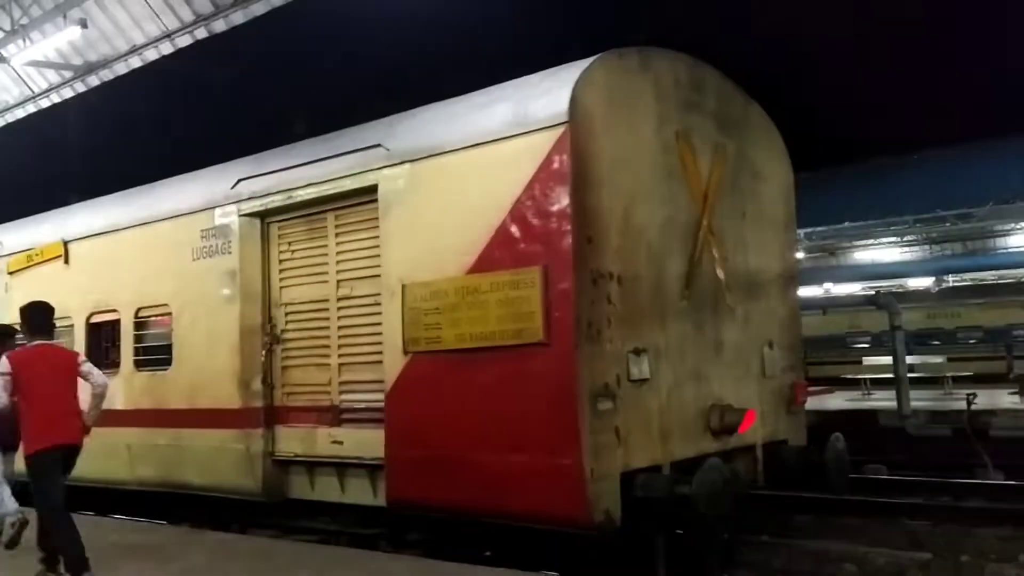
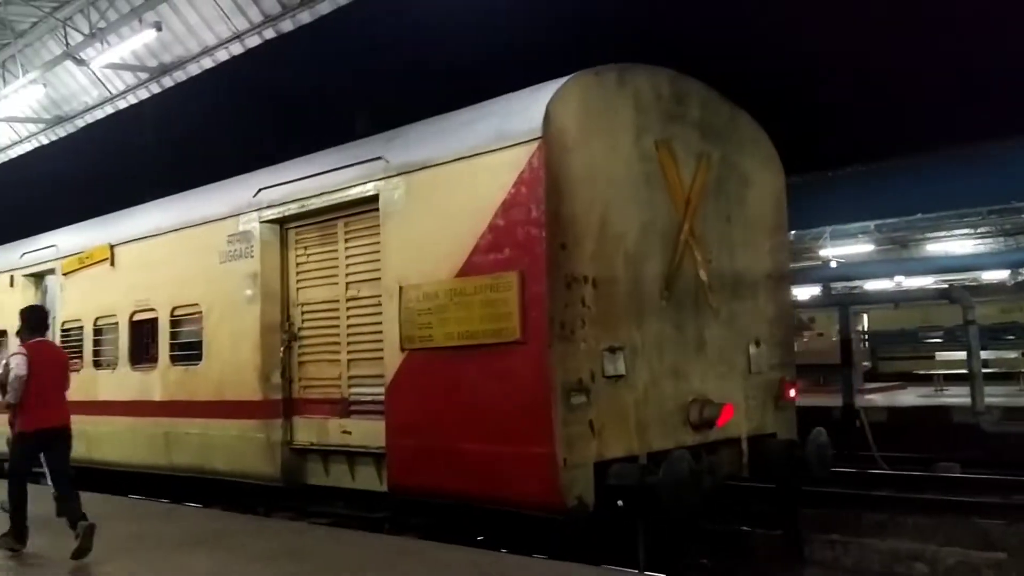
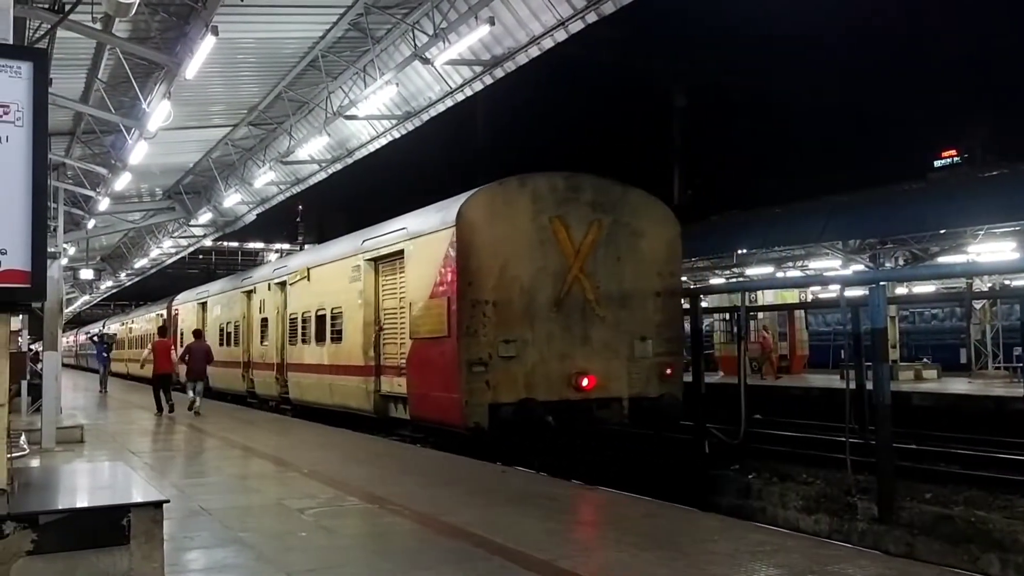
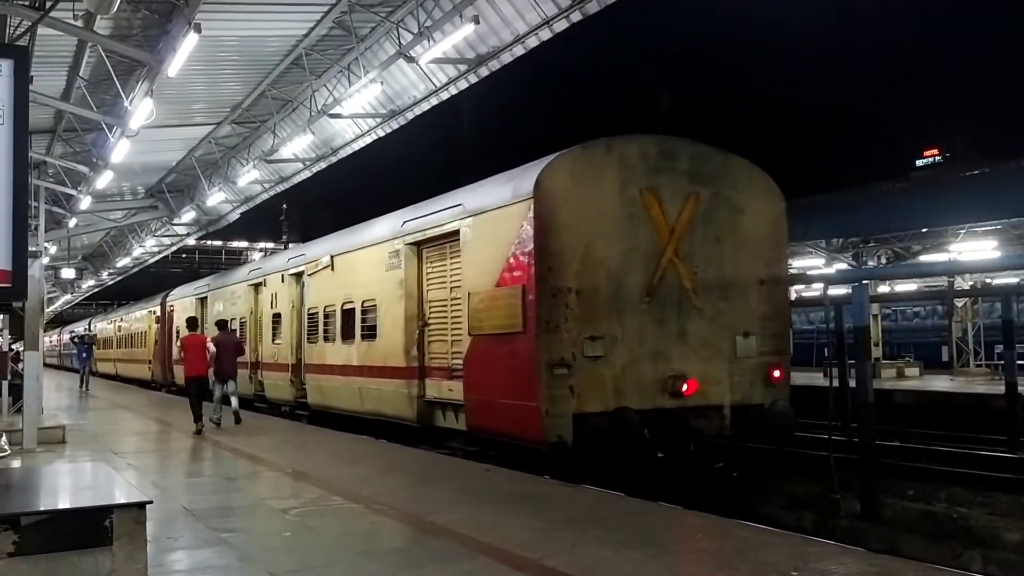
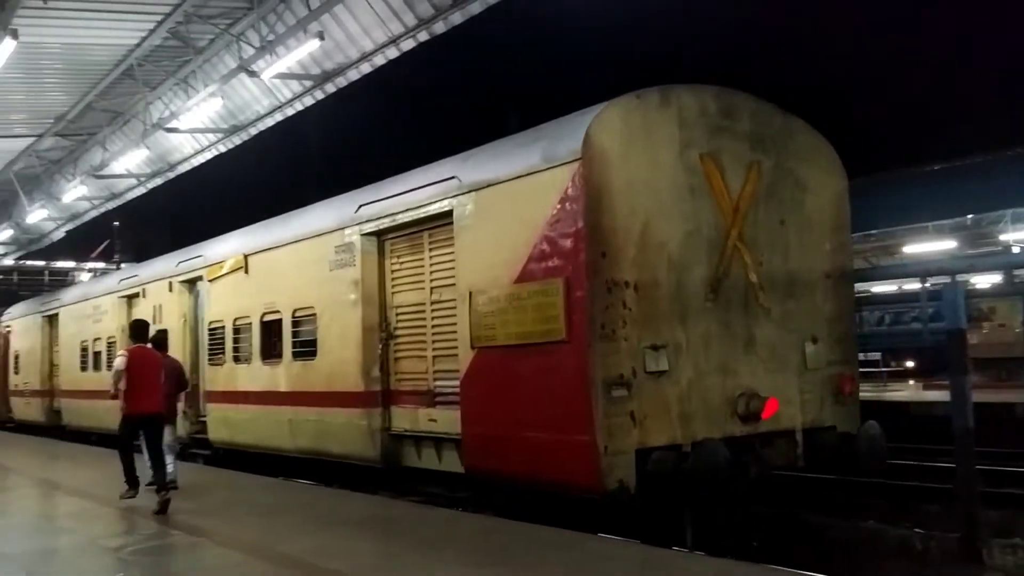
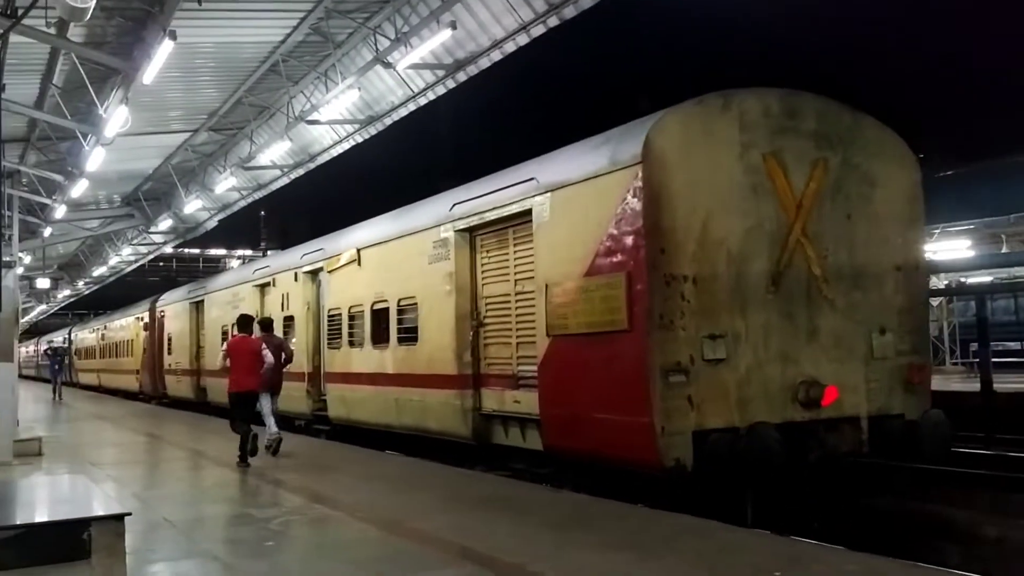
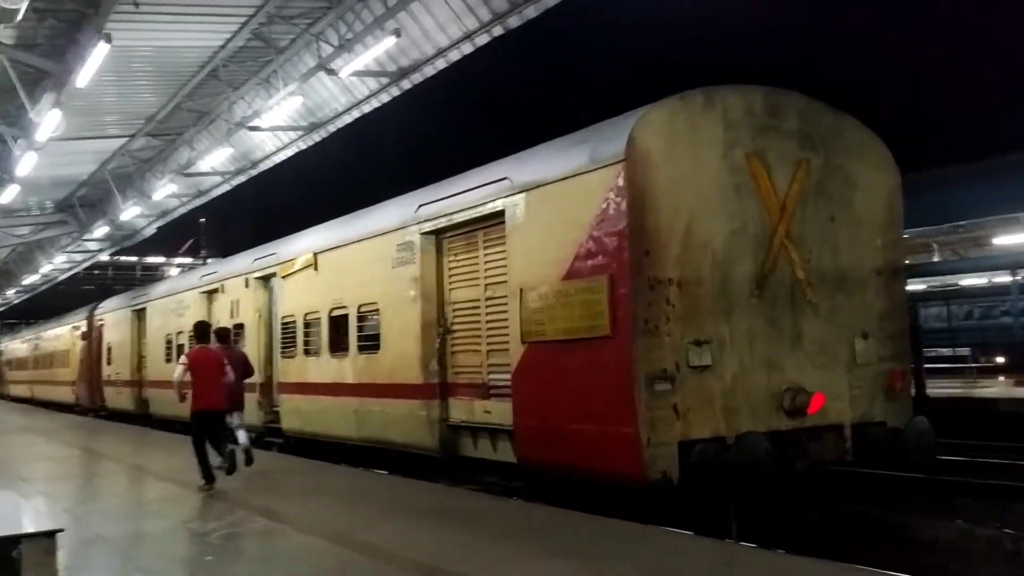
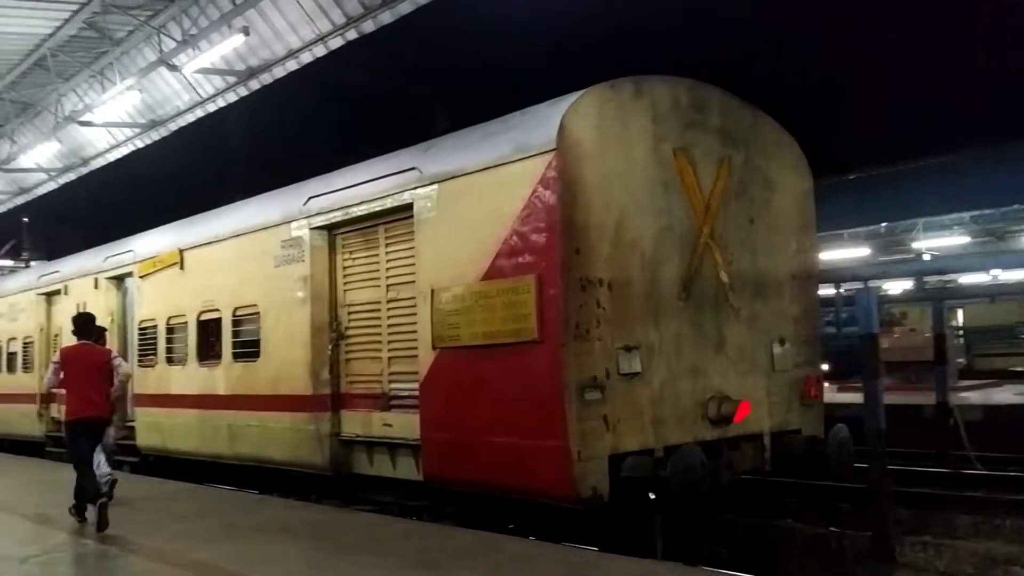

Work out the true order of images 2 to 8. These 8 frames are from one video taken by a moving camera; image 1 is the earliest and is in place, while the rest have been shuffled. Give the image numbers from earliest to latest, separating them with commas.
2, 8, 5, 7, 6, 4, 3
